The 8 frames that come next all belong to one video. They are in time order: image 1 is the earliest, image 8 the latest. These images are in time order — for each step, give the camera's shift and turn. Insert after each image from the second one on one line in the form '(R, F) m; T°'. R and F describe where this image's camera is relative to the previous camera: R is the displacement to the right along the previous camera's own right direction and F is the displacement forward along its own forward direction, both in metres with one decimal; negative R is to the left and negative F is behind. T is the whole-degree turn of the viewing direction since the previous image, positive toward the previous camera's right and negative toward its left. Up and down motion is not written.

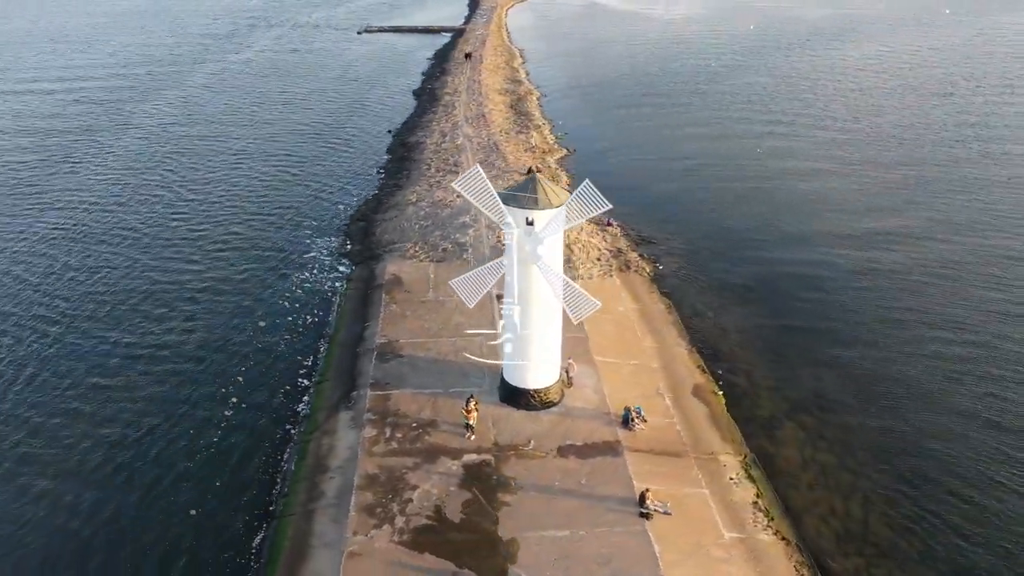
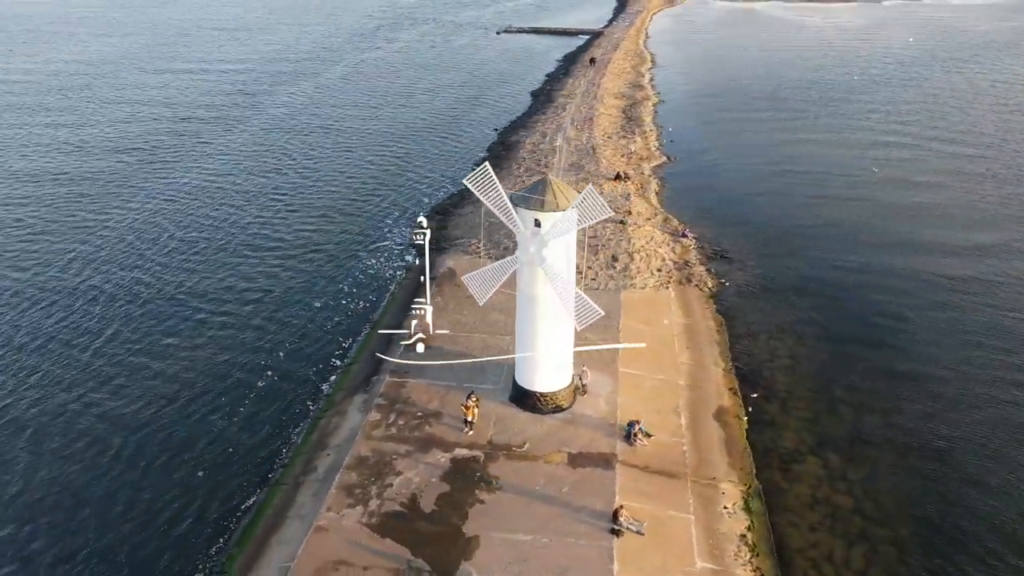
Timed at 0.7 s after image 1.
(+3.7, +0.3) m; -10°
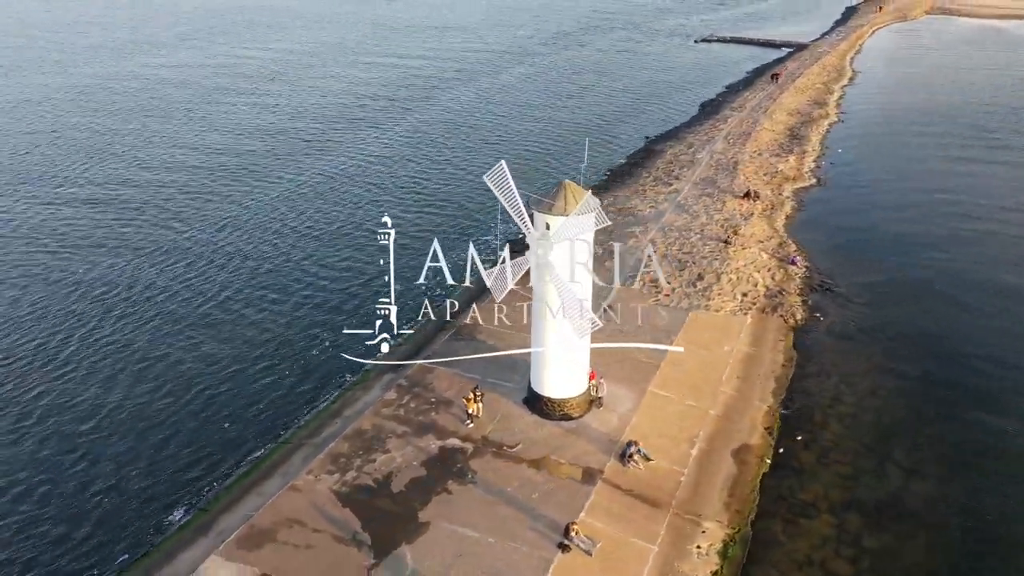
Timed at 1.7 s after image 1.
(+5.3, +0.6) m; -15°
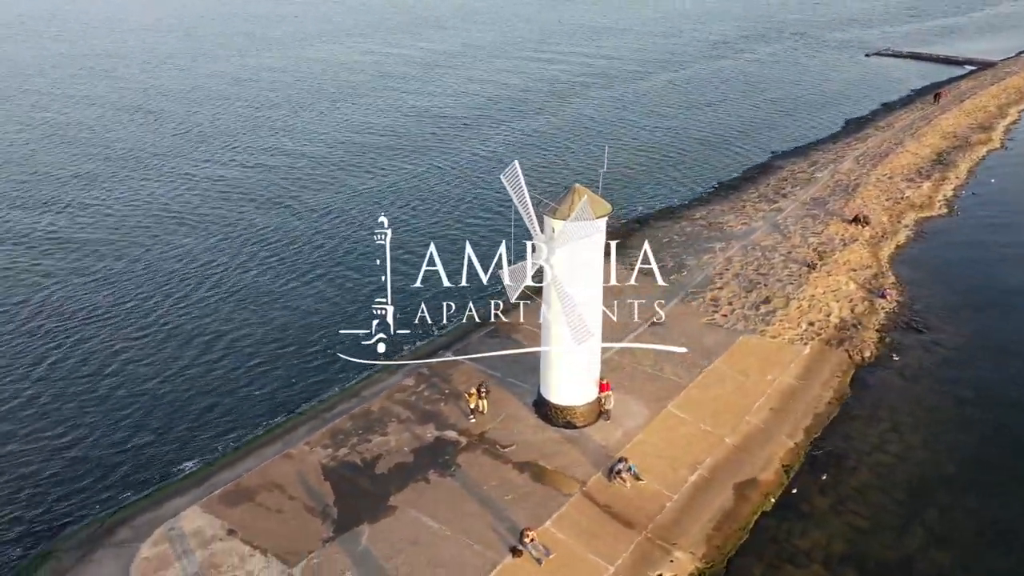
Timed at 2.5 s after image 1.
(+4.3, +0.4) m; -12°
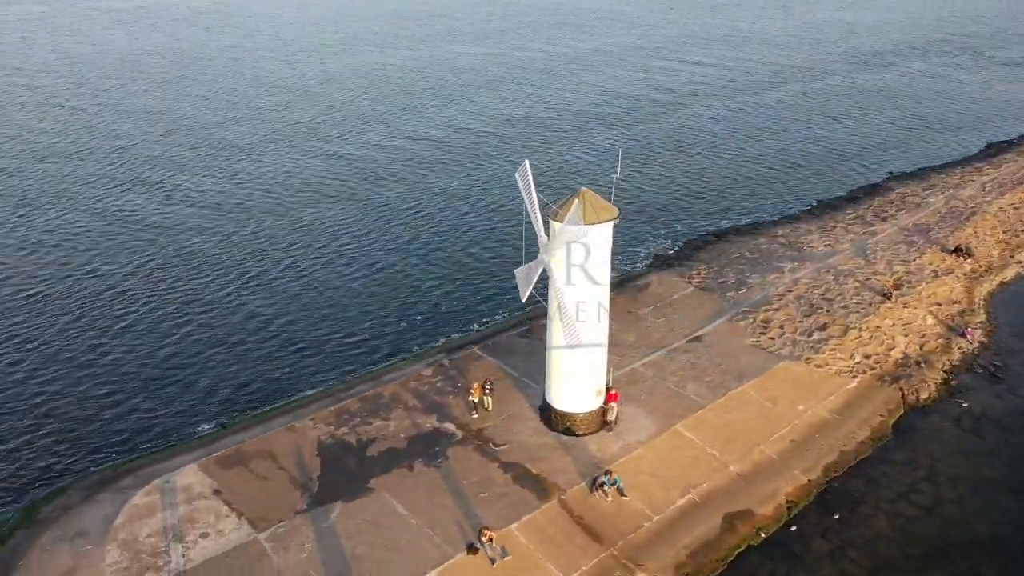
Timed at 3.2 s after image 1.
(+3.7, +0.4) m; -10°
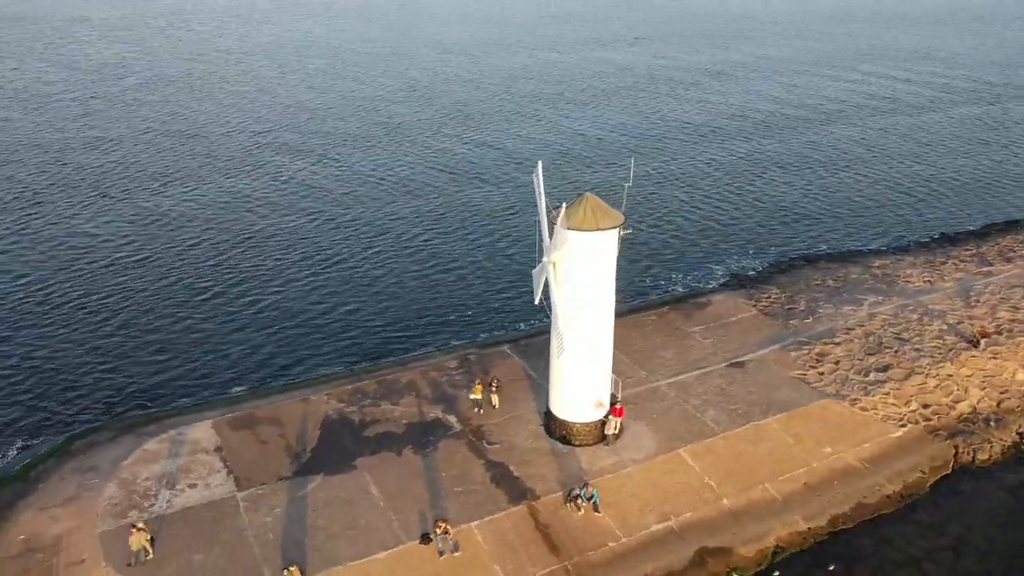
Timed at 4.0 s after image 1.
(+4.3, +0.5) m; -12°
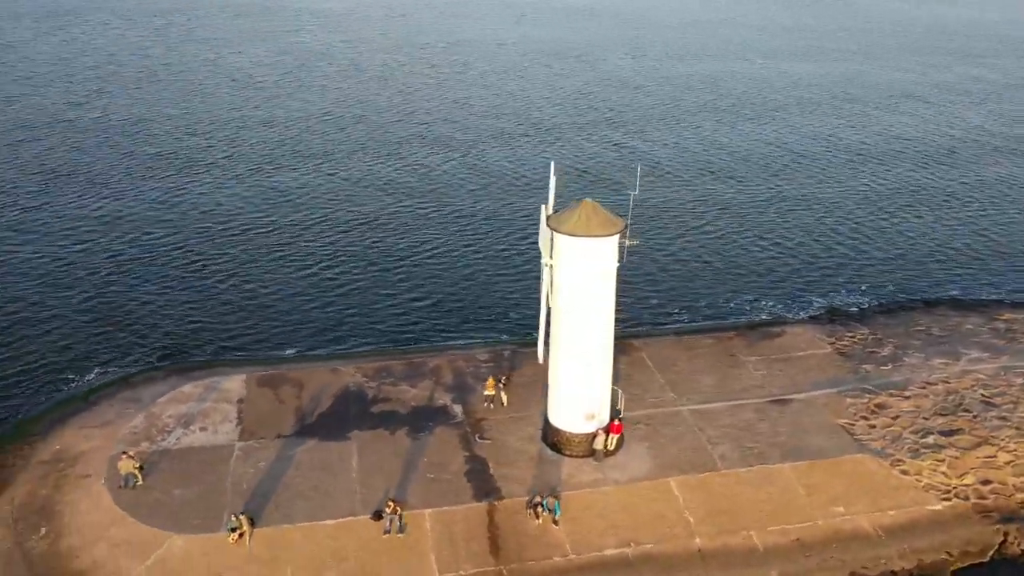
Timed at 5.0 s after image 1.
(+5.3, +0.8) m; -15°
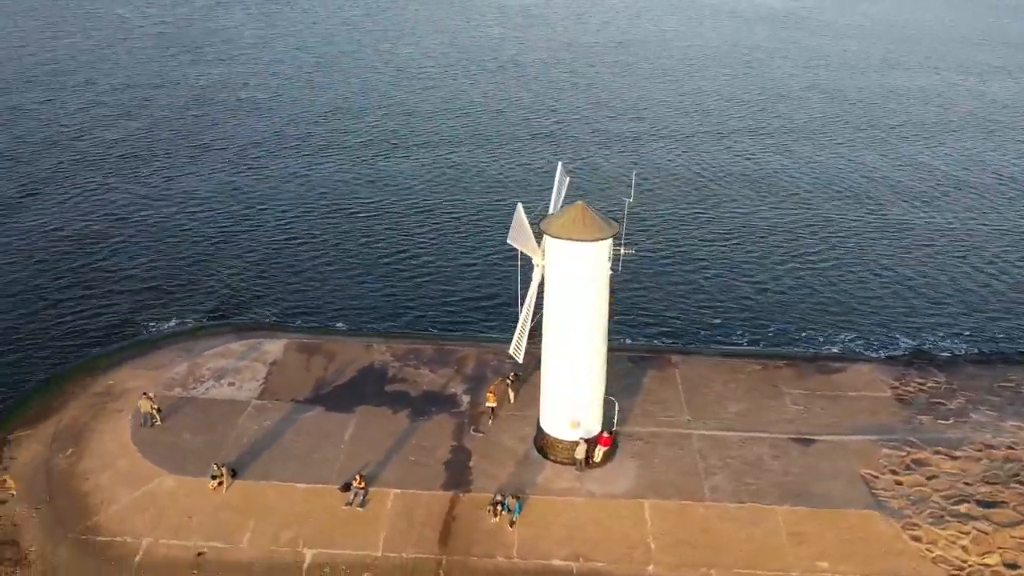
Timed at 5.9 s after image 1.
(+4.8, +0.6) m; -13°
